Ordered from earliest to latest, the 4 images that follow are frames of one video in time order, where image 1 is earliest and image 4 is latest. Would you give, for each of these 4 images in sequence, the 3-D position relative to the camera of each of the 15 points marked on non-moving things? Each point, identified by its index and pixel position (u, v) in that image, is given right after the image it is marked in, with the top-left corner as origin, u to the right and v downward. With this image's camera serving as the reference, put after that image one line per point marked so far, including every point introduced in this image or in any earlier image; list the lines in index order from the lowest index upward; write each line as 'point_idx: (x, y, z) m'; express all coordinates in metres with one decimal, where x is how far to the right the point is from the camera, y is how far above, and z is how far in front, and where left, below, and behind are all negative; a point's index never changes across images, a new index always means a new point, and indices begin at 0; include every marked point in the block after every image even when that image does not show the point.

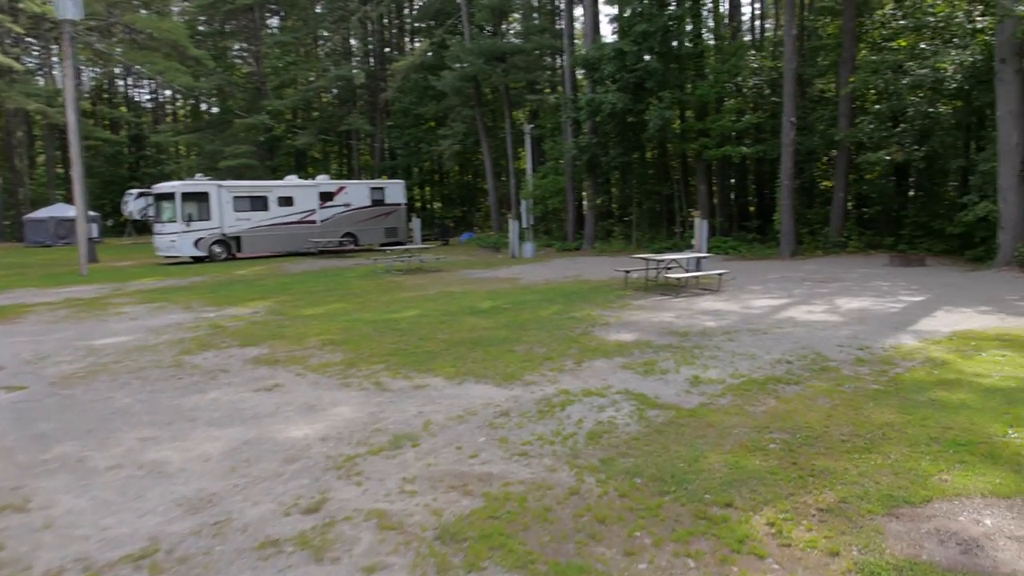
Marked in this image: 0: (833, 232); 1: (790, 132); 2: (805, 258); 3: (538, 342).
0: (+8.2, +1.4, +19.8) m
1: (+7.0, +3.9, +19.4) m
2: (+7.2, +0.7, +19.0) m
3: (+0.3, -0.6, +8.4) m
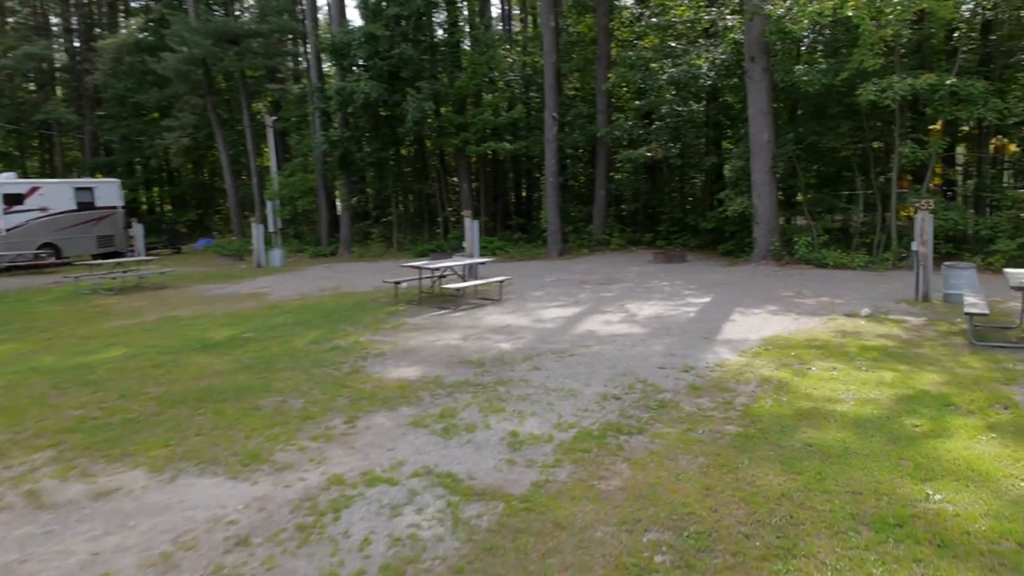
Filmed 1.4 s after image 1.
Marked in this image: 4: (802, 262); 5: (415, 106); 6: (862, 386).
0: (+2.1, +1.5, +19.6) m
1: (+1.0, +3.9, +18.8) m
2: (+1.5, +0.7, +18.5) m
3: (-1.8, -0.8, +6.3) m
4: (+5.4, +0.5, +14.3) m
5: (-2.4, +4.6, +19.3) m
6: (+2.5, -0.7, +5.6) m
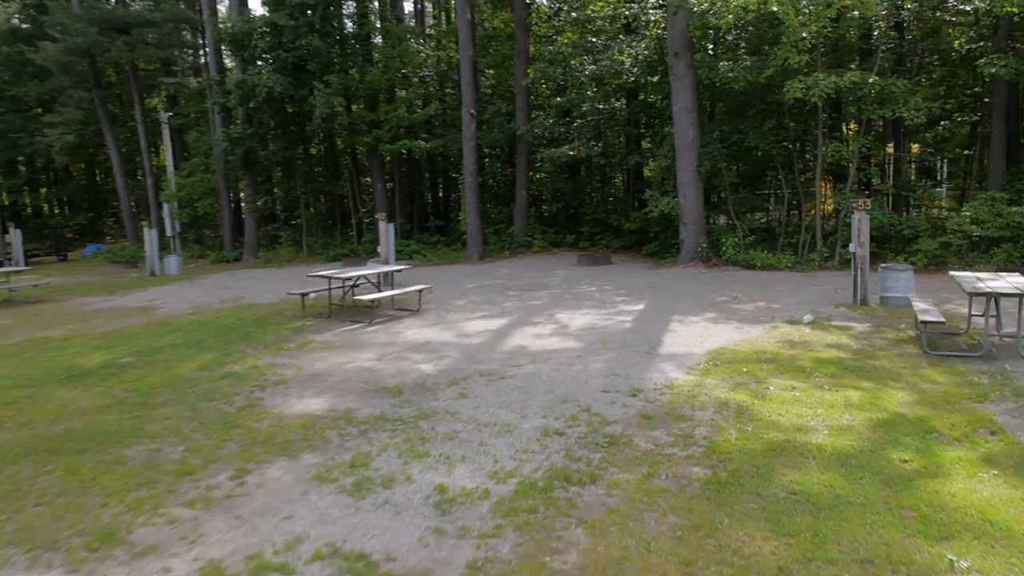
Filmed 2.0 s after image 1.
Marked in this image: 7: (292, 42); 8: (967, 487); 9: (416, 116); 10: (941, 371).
0: (+0.1, +1.4, +18.9) m
1: (-1.0, +3.8, +18.0) m
2: (-0.4, +0.6, +17.7) m
3: (-2.3, -1.0, +5.3) m
4: (+3.9, +0.4, +13.9) m
5: (-4.4, +4.4, +18.1) m
6: (+2.1, -0.8, +5.0) m
7: (-5.3, +5.9, +18.6) m
8: (+2.2, -0.9, +3.7) m
9: (-2.4, +4.3, +19.4) m
10: (+3.3, -0.6, +5.9) m
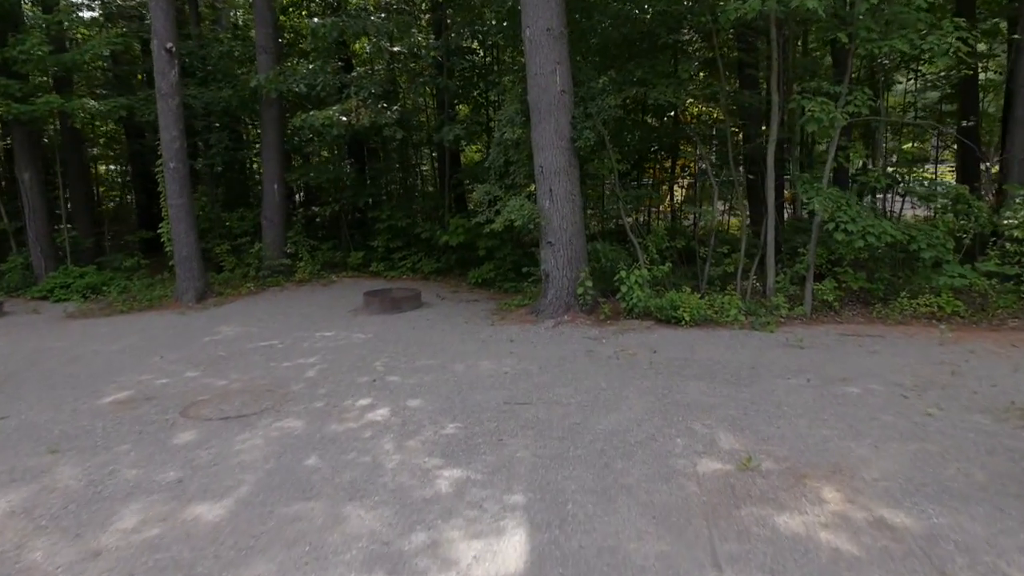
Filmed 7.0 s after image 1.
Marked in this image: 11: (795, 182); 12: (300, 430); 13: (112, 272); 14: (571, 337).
0: (-3.7, +0.6, +11.7) m
1: (-4.6, +2.9, +10.5) m
2: (-3.9, -0.2, +10.4) m
3: (-2.7, -2.0, -2.1) m
4: (+1.2, -0.3, +7.8) m
5: (-8.0, +3.4, +9.8) m
6: (+1.6, -1.6, -1.3) m
7: (-9.0, +4.9, +10.0) m
8: (+2.0, -1.8, -2.5) m
9: (-6.4, +3.4, +11.5) m
10: (+2.6, -1.4, -0.1) m
11: (+3.0, +1.1, +8.2) m
12: (-1.3, -0.9, +5.0) m
13: (-6.2, +0.2, +12.0) m
14: (+0.5, -0.5, +7.1) m
